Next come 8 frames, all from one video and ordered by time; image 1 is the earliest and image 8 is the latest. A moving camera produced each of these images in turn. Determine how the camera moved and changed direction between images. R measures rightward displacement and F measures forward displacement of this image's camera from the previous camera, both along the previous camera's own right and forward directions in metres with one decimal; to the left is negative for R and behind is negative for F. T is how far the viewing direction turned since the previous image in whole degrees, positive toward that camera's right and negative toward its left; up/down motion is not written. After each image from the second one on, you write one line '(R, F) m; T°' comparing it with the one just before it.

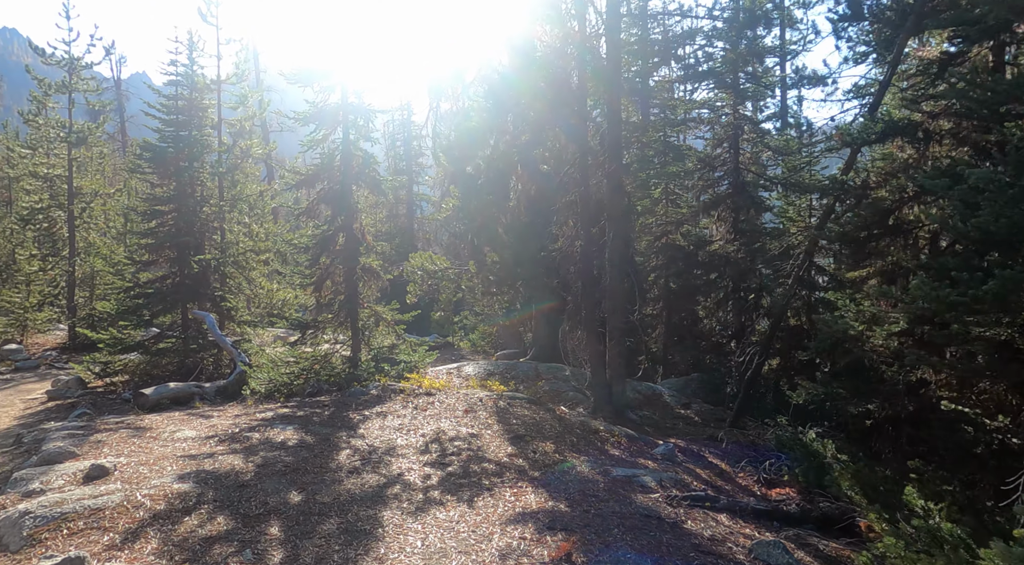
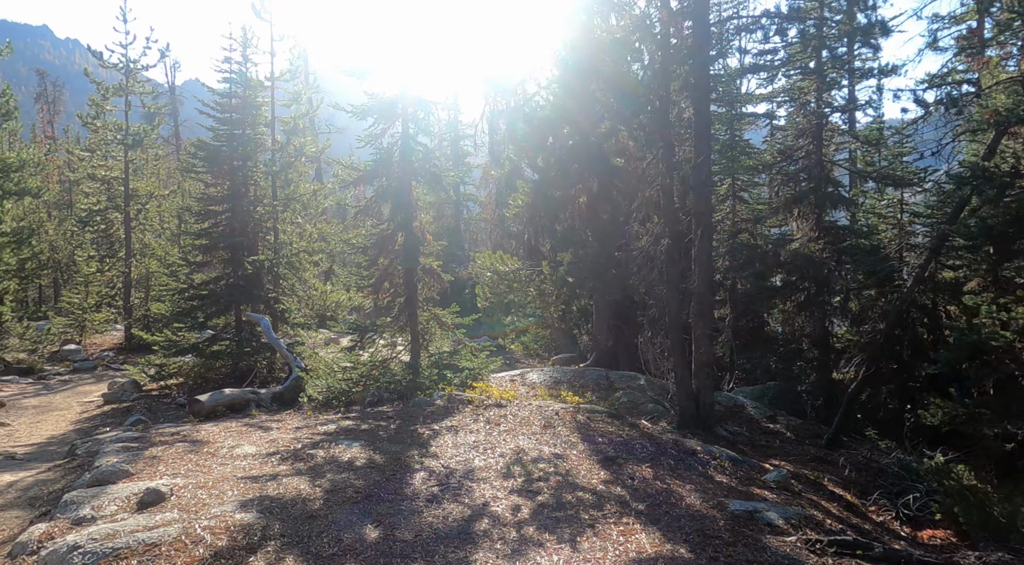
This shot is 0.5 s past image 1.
(-0.7, +1.0) m; -4°
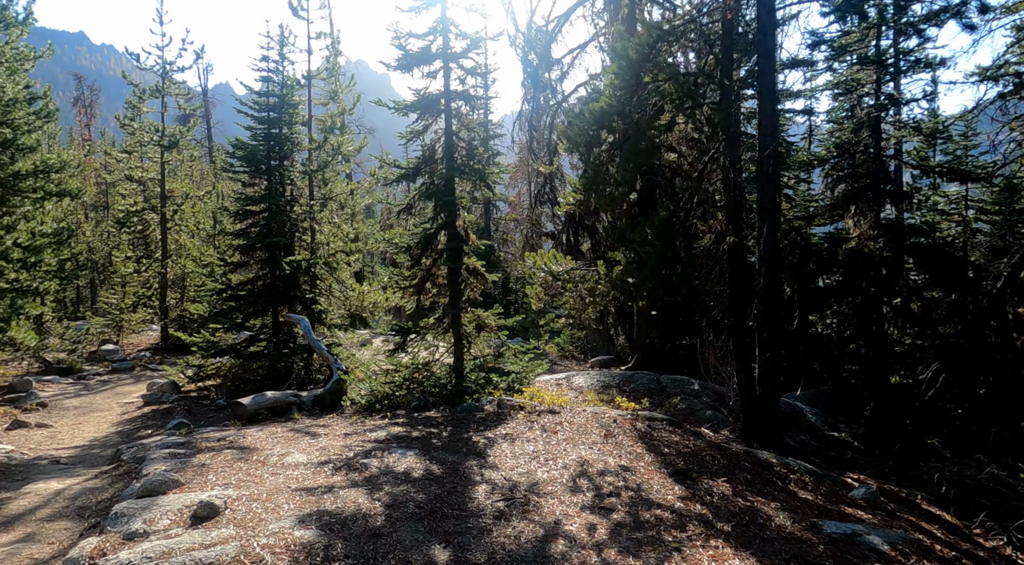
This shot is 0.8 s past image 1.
(-0.5, +0.5) m; -2°
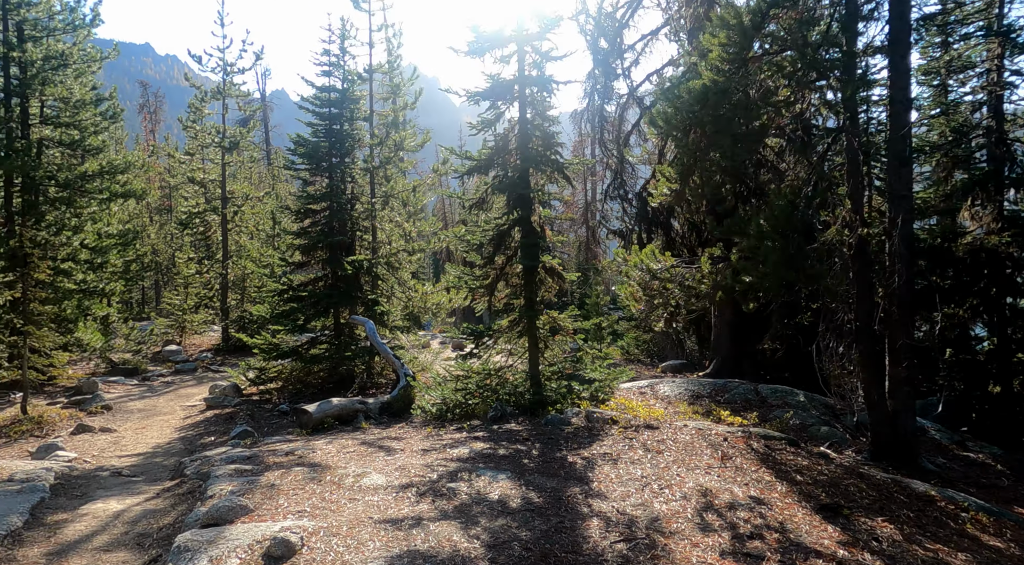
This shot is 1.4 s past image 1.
(-0.7, +1.1) m; -4°
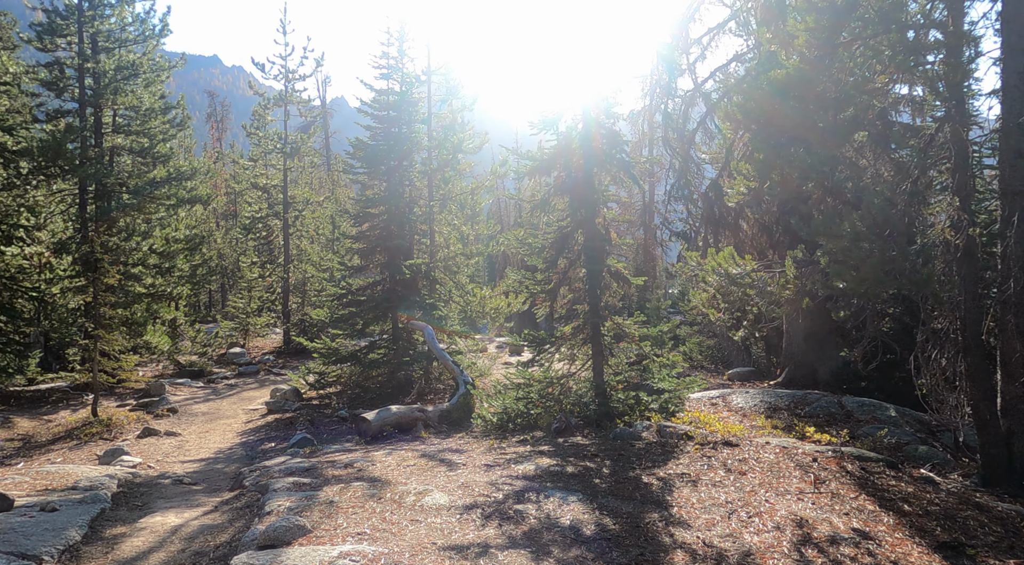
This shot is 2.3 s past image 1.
(-0.2, +0.5) m; -5°
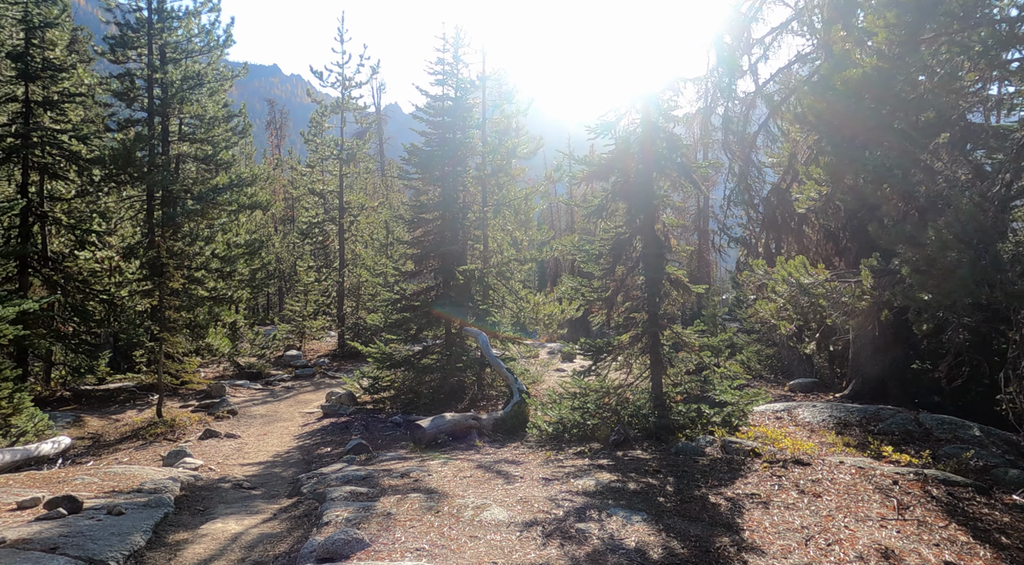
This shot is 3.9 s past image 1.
(-0.1, +0.2) m; -4°
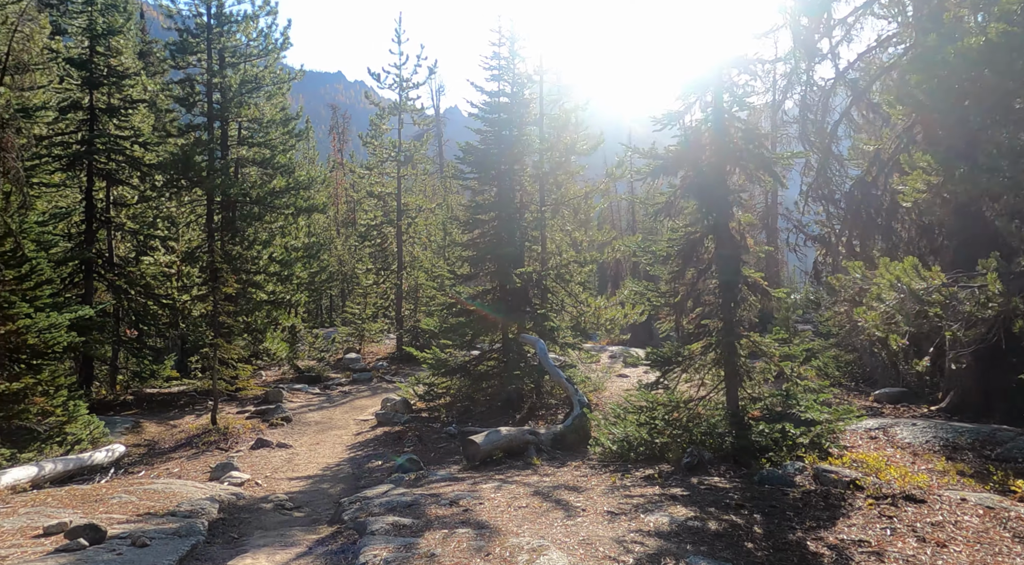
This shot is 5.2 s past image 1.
(0.0, +0.9) m; -5°
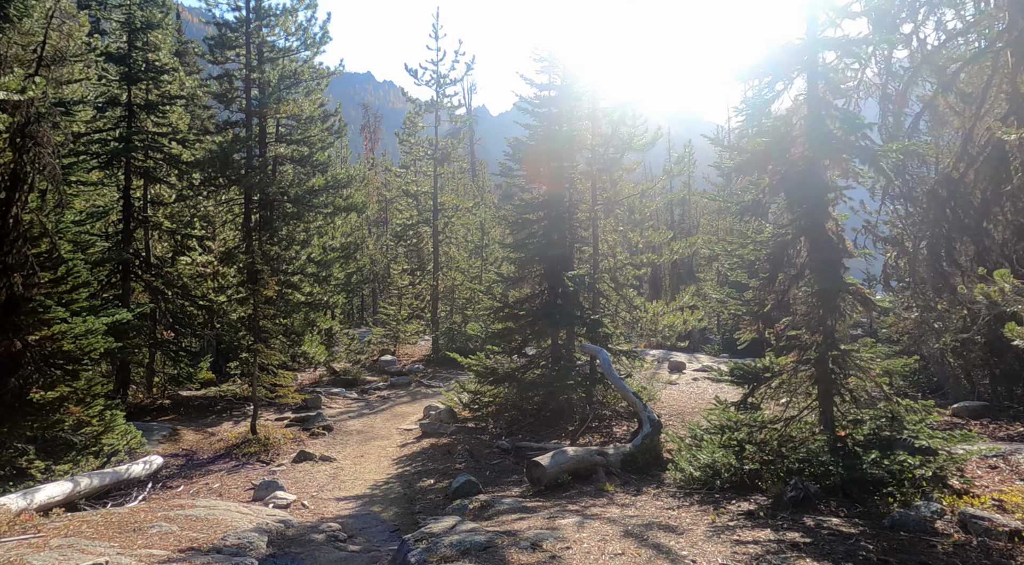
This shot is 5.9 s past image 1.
(-0.7, +1.1) m; -2°
